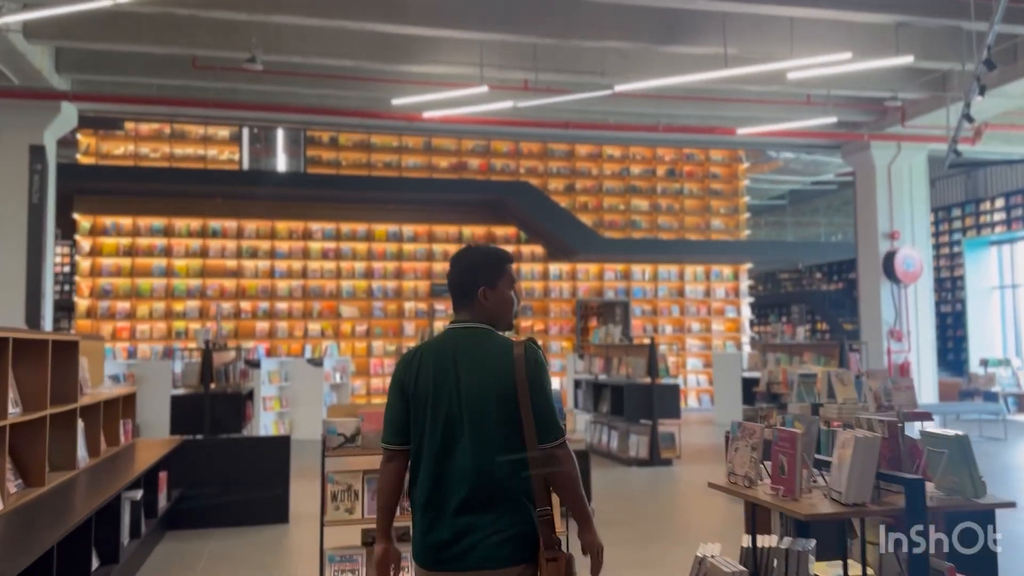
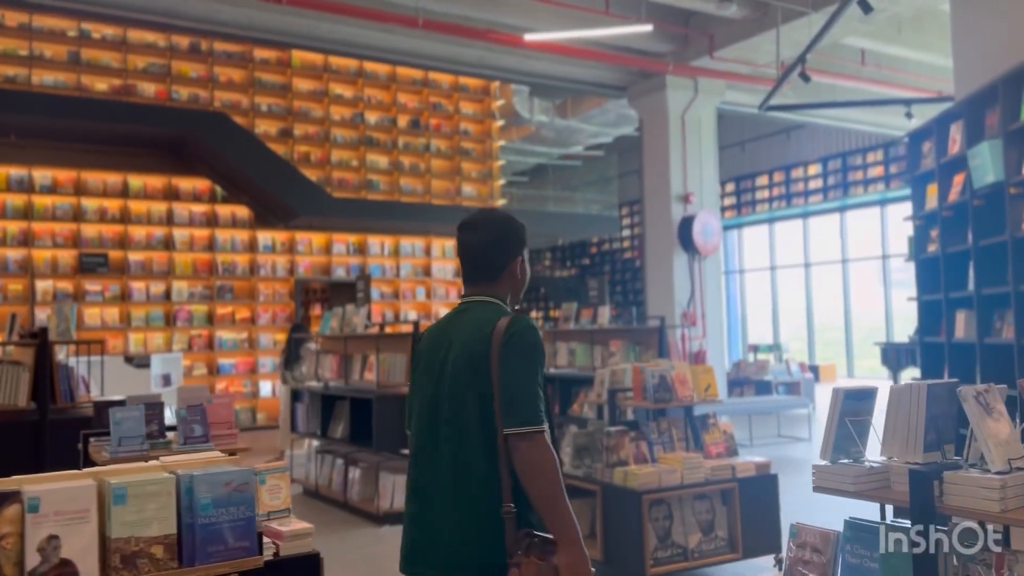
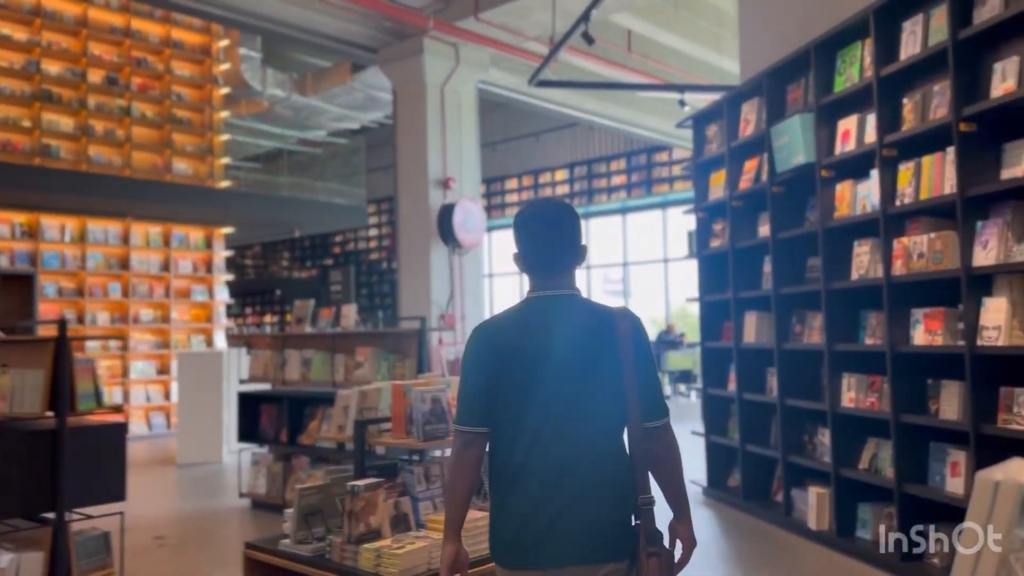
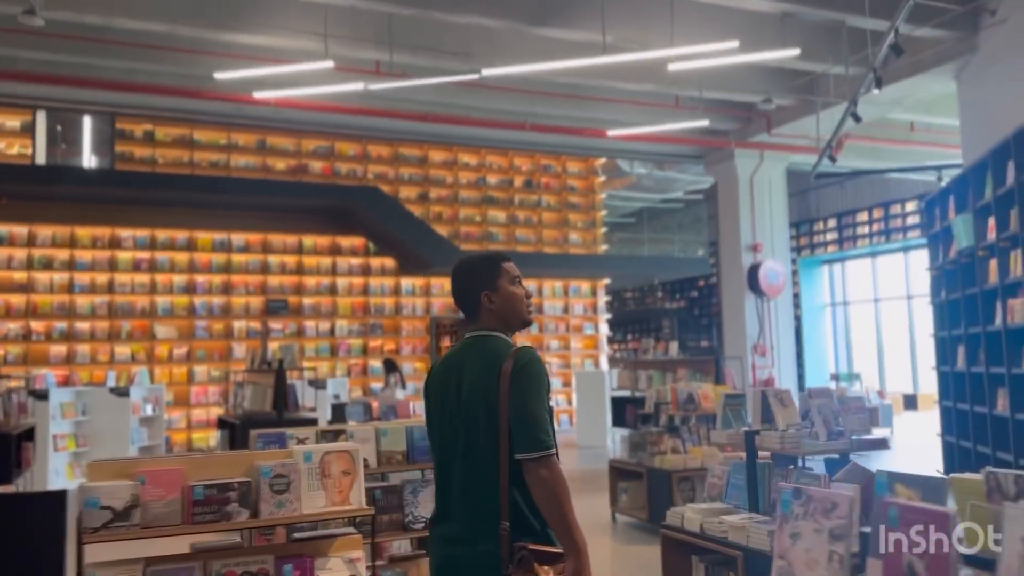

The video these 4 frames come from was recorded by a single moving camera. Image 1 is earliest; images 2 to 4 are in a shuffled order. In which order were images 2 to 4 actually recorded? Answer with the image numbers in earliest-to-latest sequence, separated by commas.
4, 2, 3
